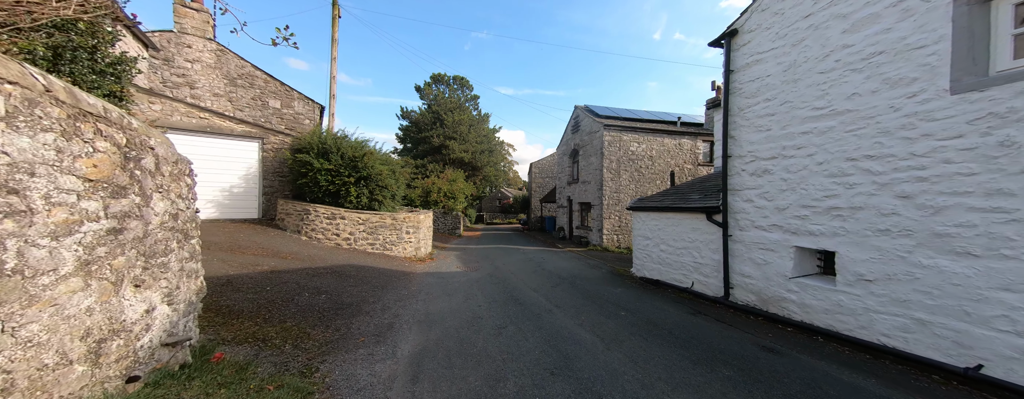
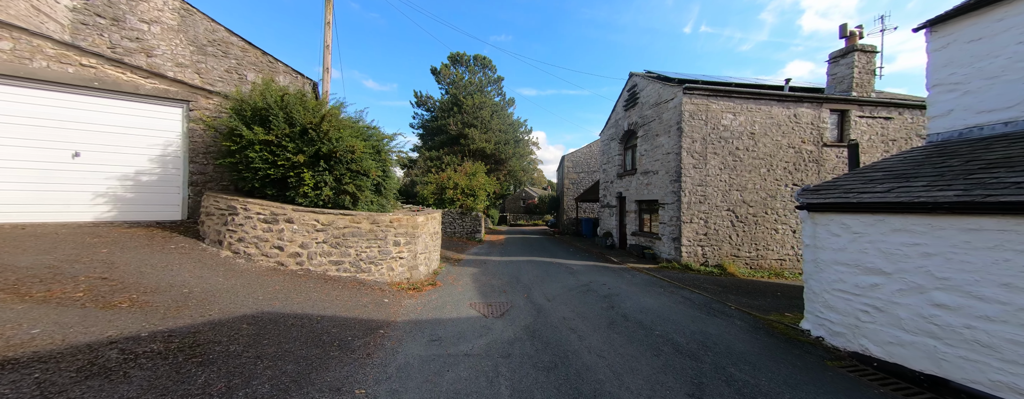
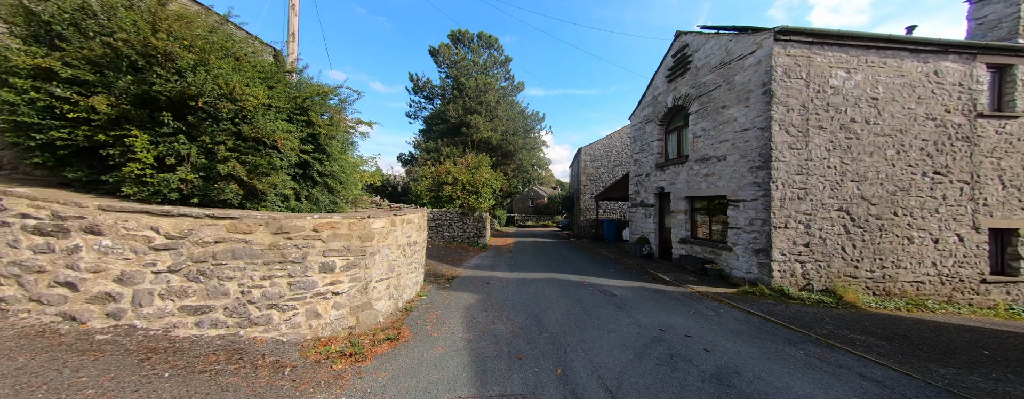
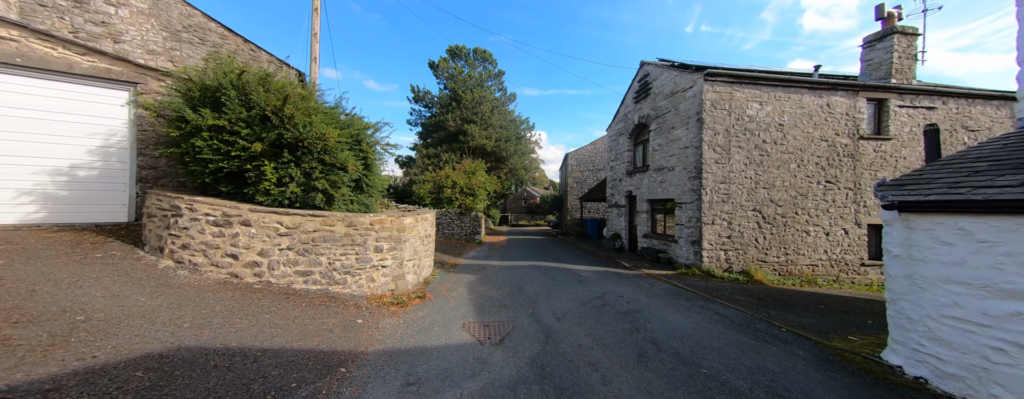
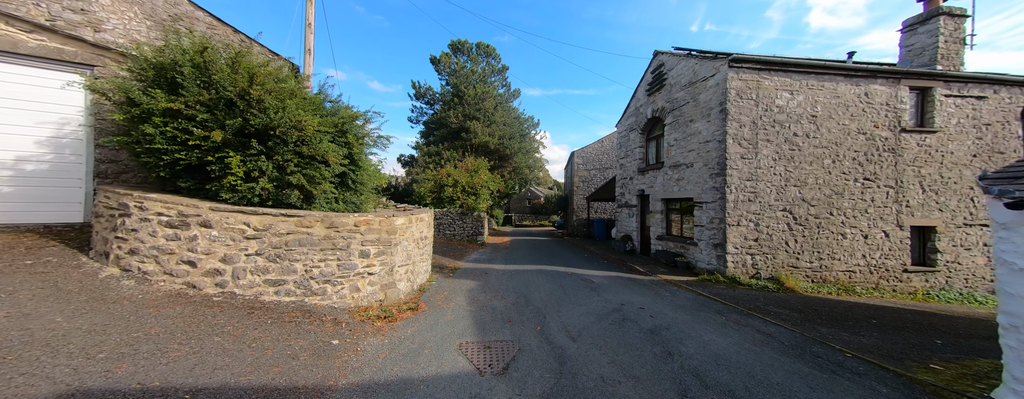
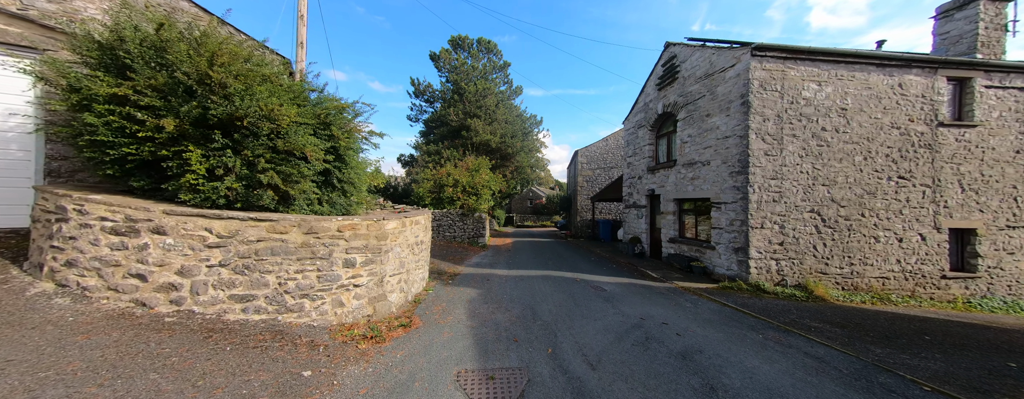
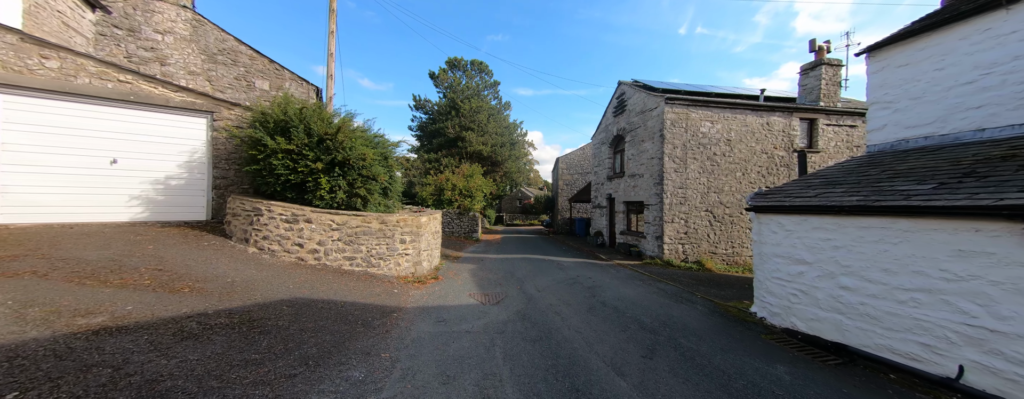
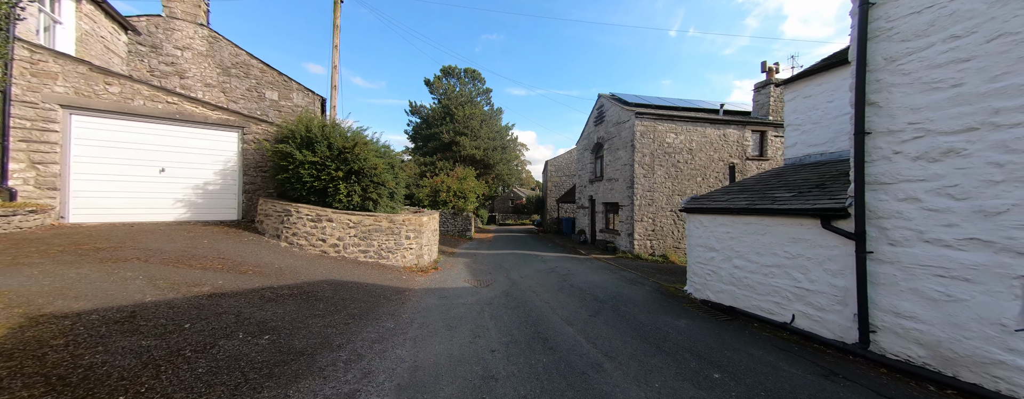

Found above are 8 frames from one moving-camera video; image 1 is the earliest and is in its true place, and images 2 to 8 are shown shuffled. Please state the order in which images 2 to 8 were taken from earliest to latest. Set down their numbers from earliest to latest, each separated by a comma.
8, 7, 2, 4, 5, 6, 3
